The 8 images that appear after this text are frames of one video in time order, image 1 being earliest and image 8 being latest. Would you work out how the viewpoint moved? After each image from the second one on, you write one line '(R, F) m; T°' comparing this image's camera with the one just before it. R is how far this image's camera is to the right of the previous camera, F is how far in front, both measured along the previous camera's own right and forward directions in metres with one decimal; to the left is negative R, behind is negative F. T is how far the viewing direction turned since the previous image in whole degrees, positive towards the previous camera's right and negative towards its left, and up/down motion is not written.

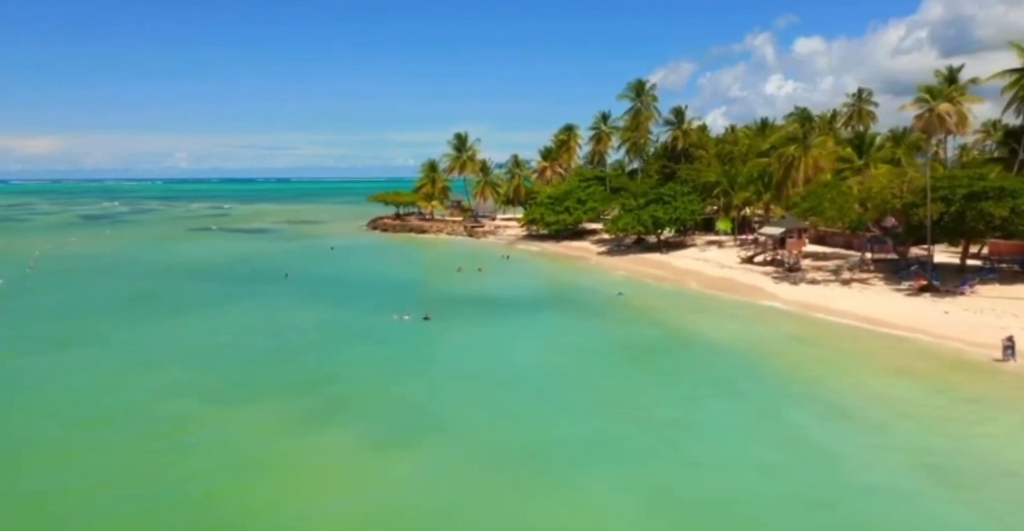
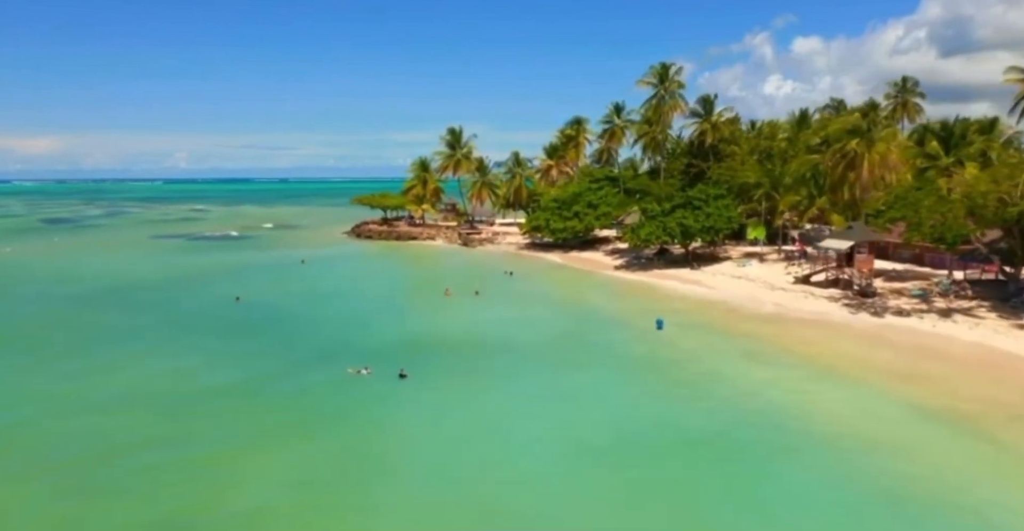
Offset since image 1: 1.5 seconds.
(-0.1, +8.7) m; 0°
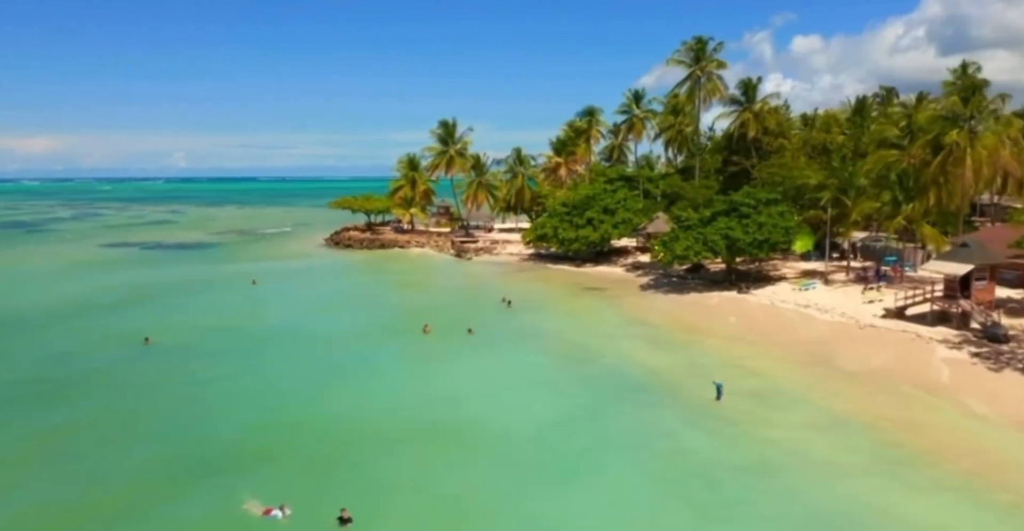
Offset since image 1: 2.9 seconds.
(-0.1, +9.0) m; 0°
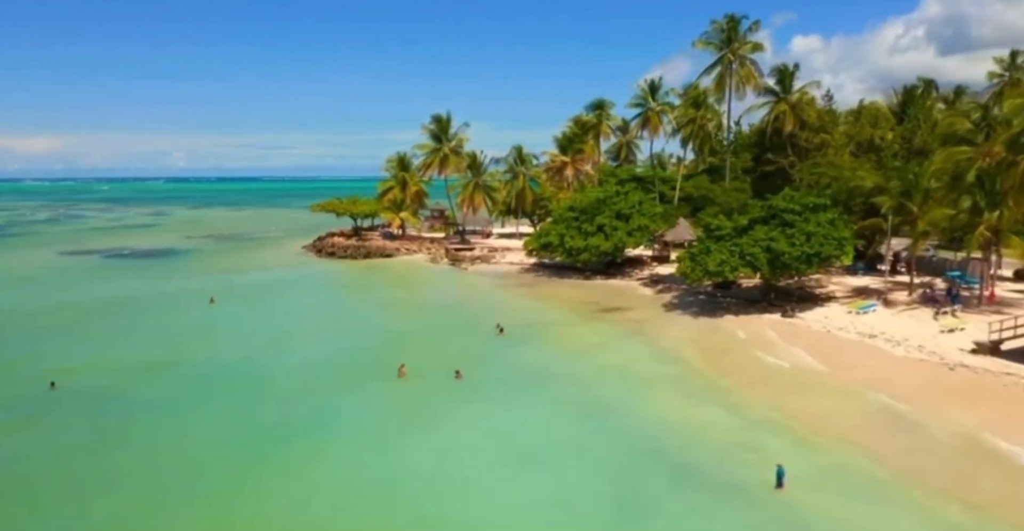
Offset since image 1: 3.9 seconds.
(0.0, +5.7) m; 0°
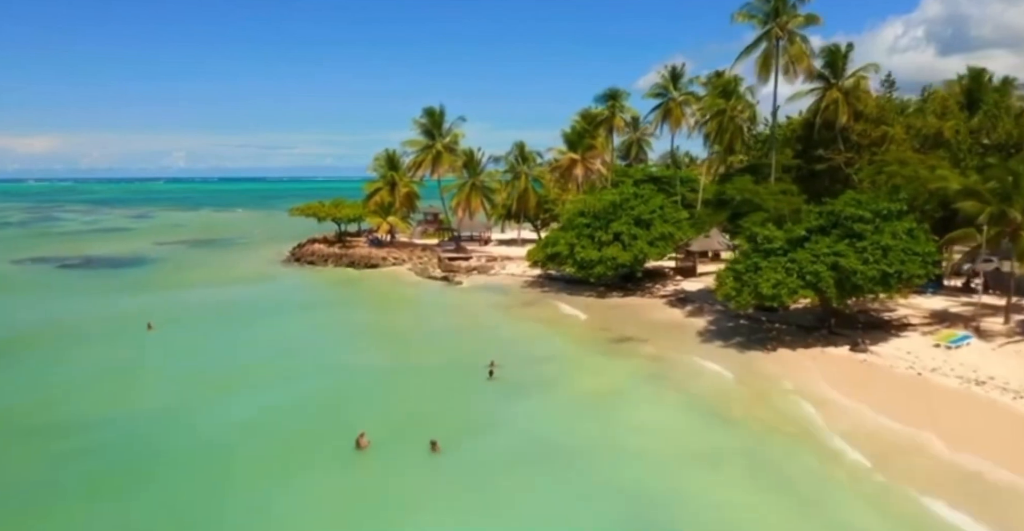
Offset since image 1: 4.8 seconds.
(-0.1, +5.9) m; 0°
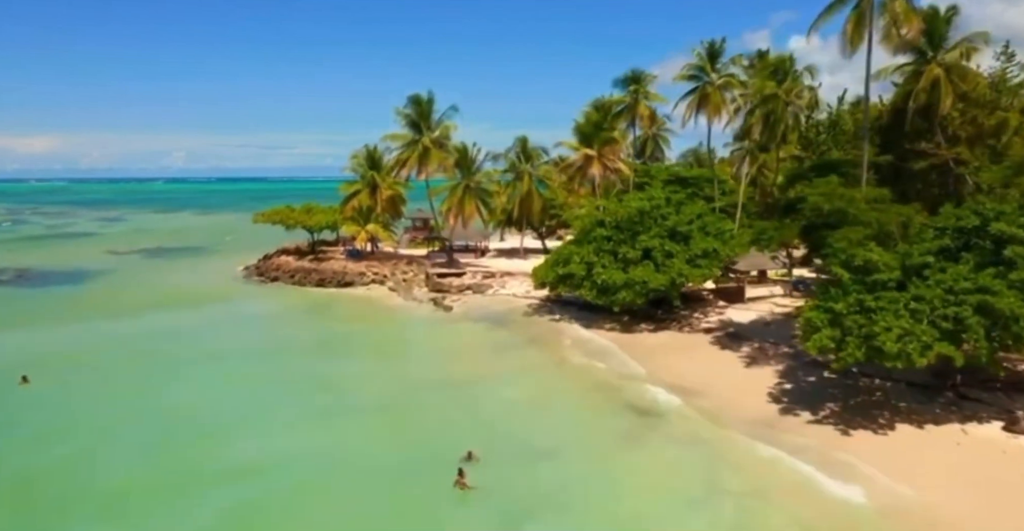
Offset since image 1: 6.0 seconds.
(-0.1, +7.4) m; 0°
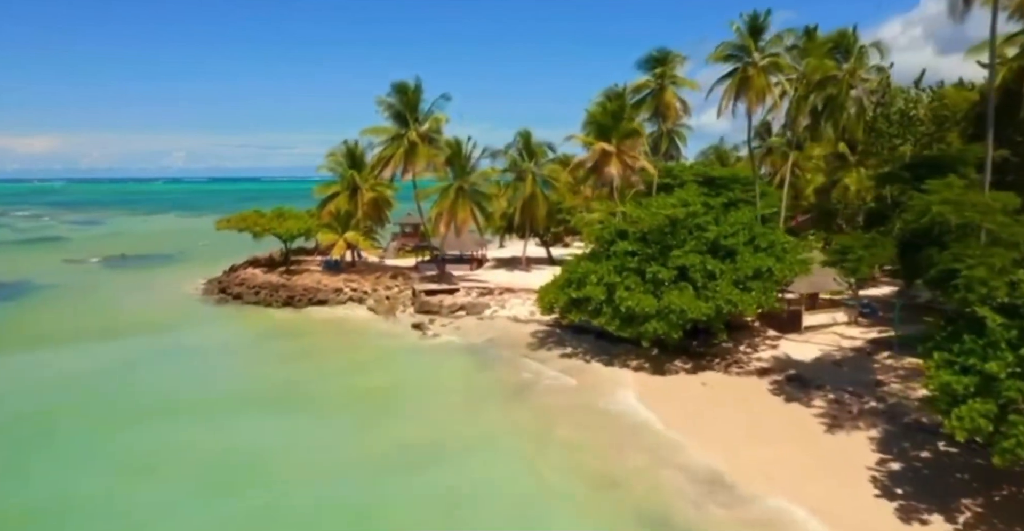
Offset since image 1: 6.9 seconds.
(-0.1, +5.6) m; 0°
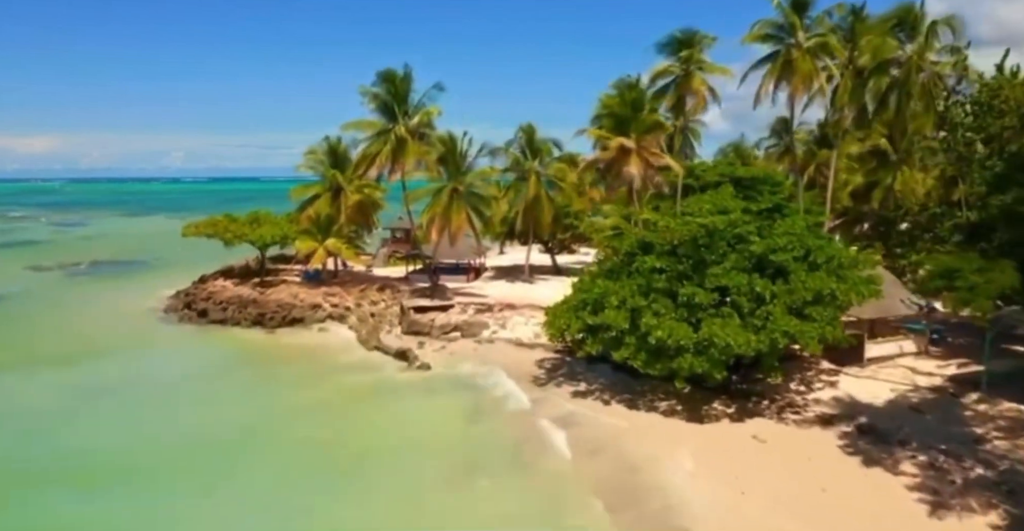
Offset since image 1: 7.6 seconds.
(-0.1, +4.0) m; 0°
